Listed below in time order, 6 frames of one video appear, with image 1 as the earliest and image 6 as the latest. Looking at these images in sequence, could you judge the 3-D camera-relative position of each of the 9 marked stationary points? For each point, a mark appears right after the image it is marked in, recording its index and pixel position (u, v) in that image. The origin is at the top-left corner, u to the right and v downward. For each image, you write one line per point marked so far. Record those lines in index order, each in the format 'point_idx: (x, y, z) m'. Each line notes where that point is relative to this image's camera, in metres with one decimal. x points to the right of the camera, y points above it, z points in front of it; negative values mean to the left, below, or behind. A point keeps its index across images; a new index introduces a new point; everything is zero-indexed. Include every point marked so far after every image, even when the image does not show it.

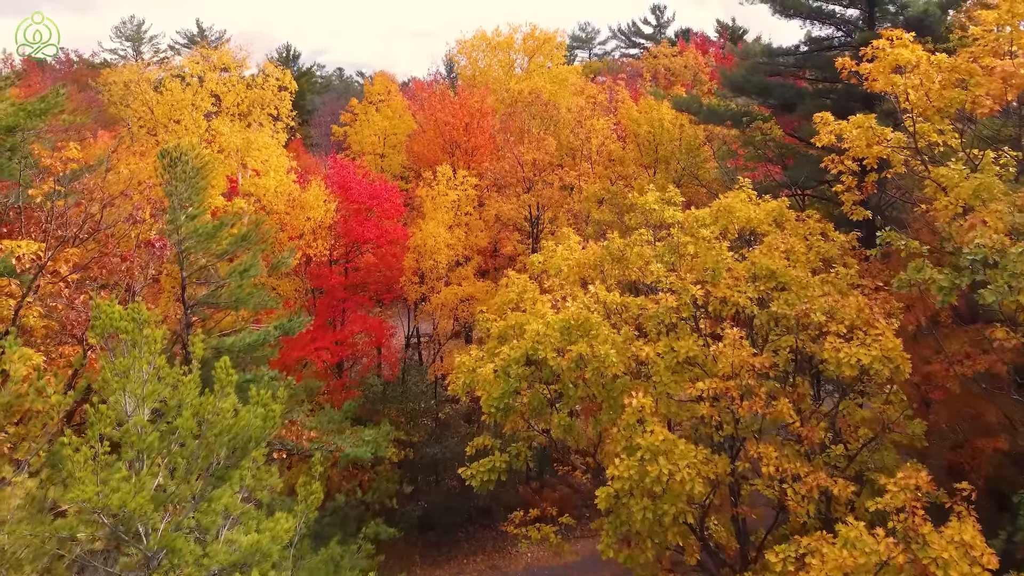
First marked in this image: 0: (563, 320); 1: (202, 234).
0: (+0.4, -0.3, +7.2) m
1: (-3.7, +0.6, +10.5) m
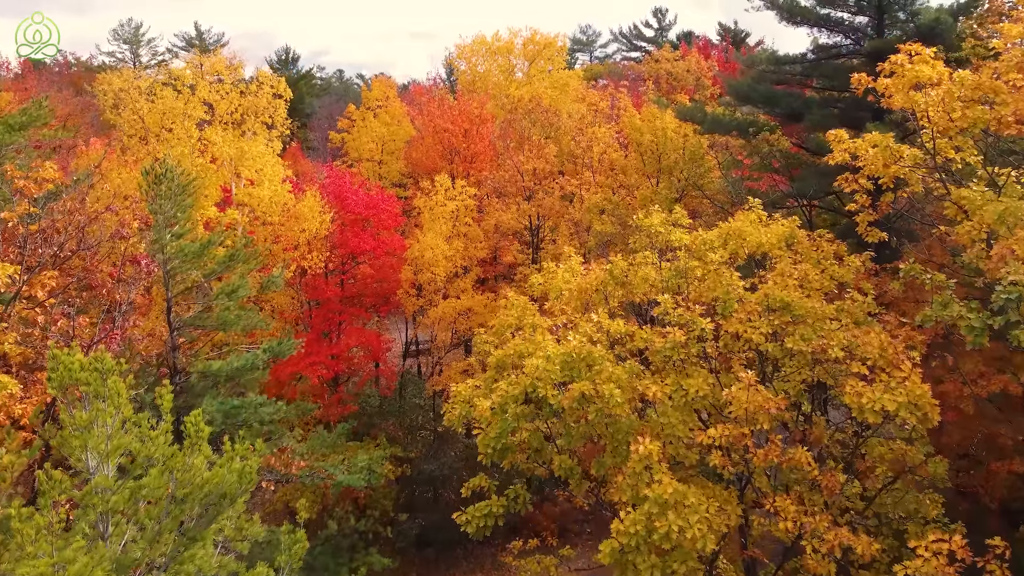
0: (+0.4, -0.5, +6.7) m
1: (-3.7, +0.4, +10.1) m
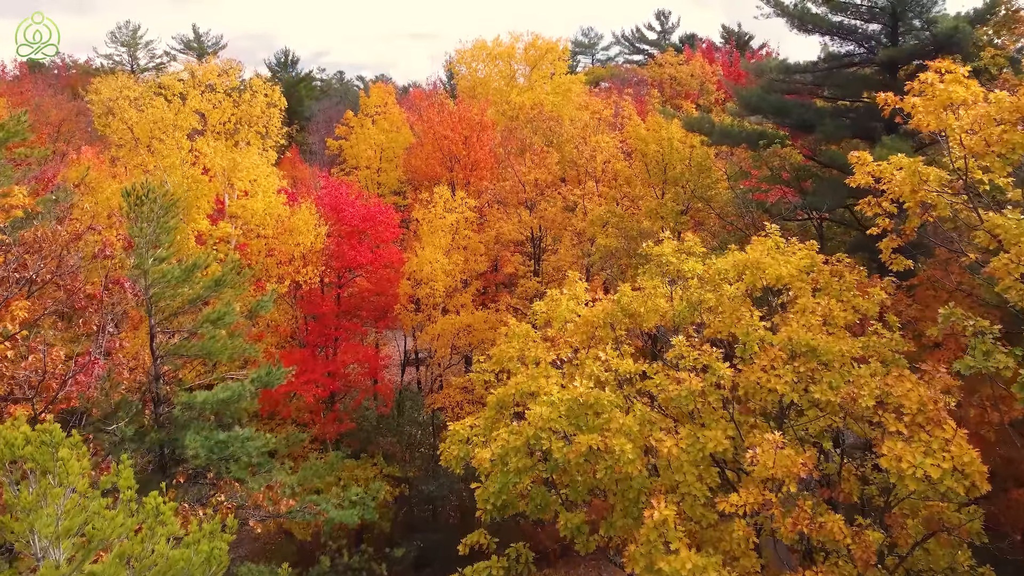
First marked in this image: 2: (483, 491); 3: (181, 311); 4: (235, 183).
0: (+0.4, -0.8, +6.2) m
1: (-3.7, +0.1, +9.5) m
2: (-0.2, -1.5, +6.4) m
3: (-3.7, -0.3, +10.0) m
4: (-5.4, +2.0, +17.2) m
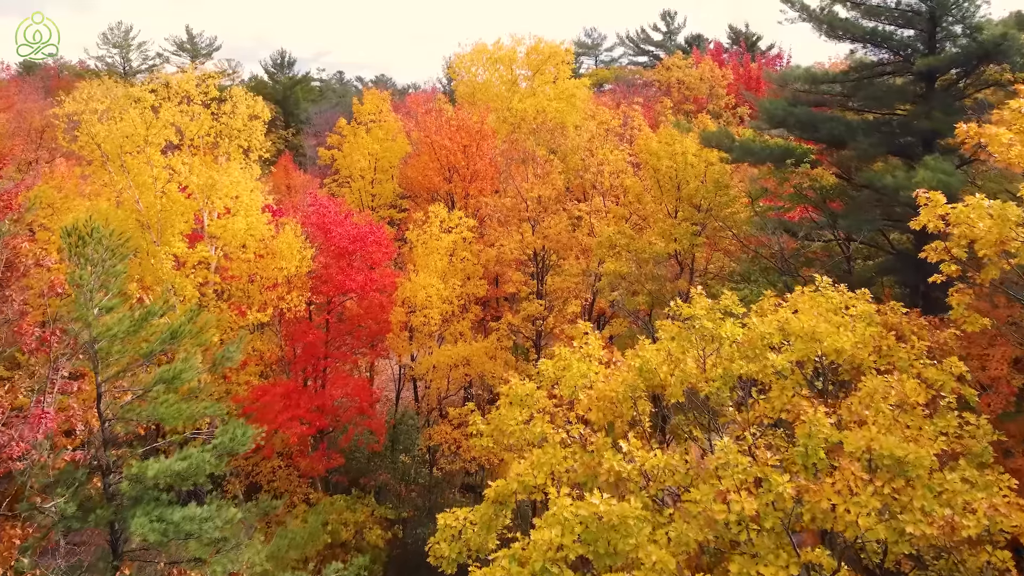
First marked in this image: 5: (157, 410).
0: (+0.4, -1.3, +4.9) m
1: (-3.7, -0.4, +8.2) m
2: (-0.2, -2.0, +5.1) m
3: (-3.7, -0.8, +8.7) m
4: (-5.3, +1.5, +15.9) m
5: (-3.3, -1.1, +8.3) m
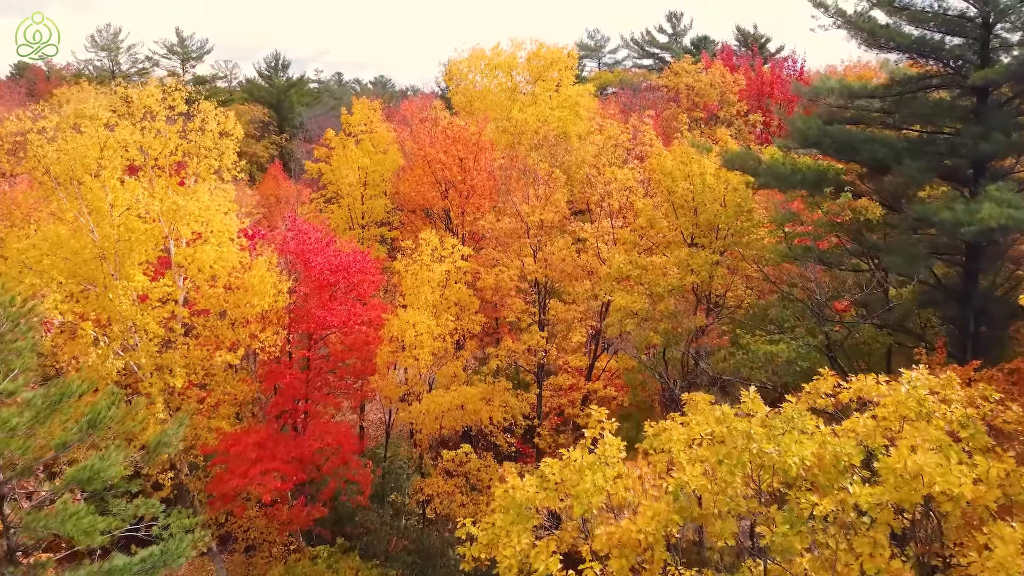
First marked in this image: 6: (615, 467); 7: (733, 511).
0: (+0.4, -1.9, +3.3) m
1: (-3.7, -1.0, +6.7) m
2: (-0.2, -2.6, +3.5) m
3: (-3.7, -1.4, +7.1) m
4: (-5.3, +1.0, +14.3) m
5: (-3.4, -1.7, +6.7) m
6: (+0.7, -1.2, +6.0) m
7: (+1.2, -1.2, +4.9) m
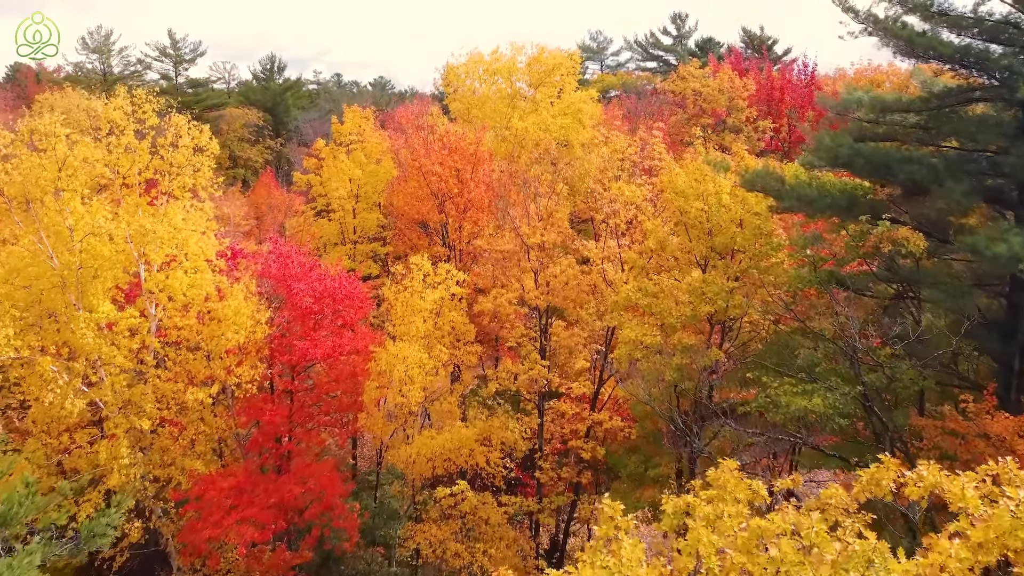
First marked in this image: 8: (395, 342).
0: (+0.4, -2.3, +2.2) m
1: (-3.7, -1.4, +5.5) m
2: (-0.3, -3.0, +2.4) m
3: (-3.8, -1.8, +5.9) m
4: (-5.4, +0.5, +13.1) m
5: (-3.4, -2.2, +5.5) m
6: (+0.7, -1.6, +4.8) m
7: (+1.2, -1.7, +3.7) m
8: (-1.7, -0.8, +13.5) m
